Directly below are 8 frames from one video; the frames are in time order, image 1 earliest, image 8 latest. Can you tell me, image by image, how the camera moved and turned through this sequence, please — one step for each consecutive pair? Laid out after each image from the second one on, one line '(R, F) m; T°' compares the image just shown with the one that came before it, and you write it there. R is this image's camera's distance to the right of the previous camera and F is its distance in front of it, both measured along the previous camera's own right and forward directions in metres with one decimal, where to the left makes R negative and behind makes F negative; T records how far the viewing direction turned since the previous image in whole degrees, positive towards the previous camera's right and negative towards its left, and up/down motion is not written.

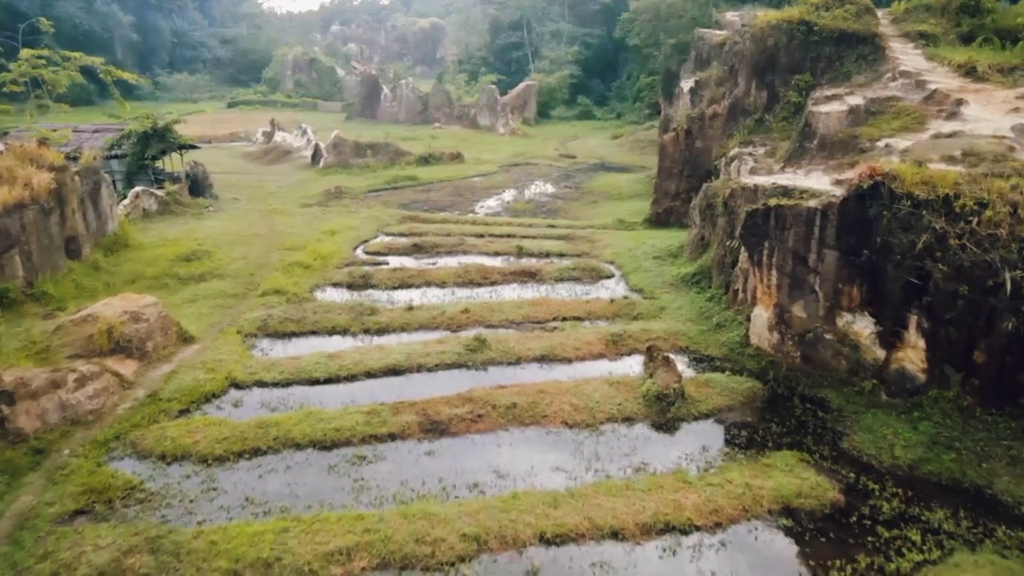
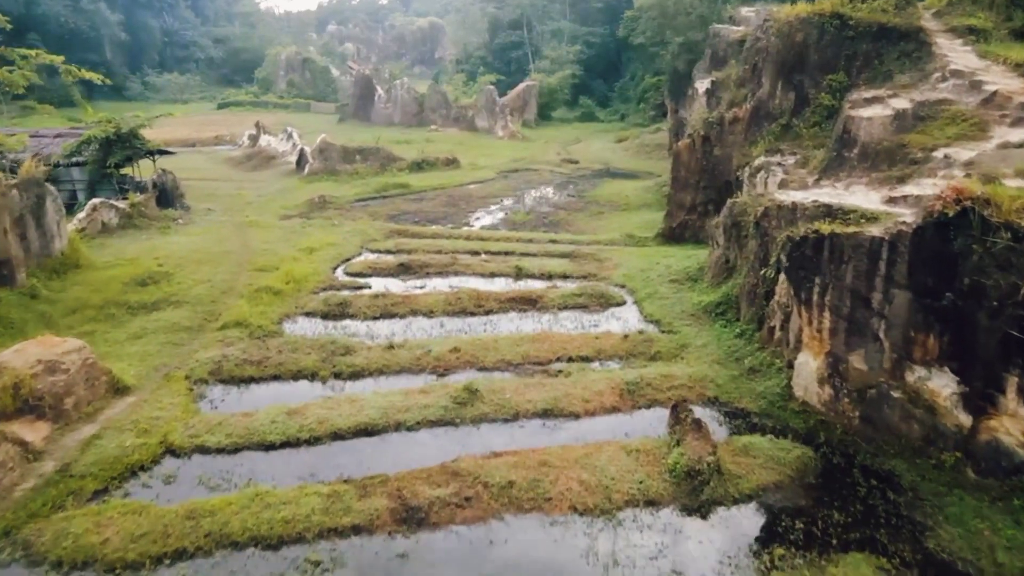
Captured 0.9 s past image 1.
(+0.1, +2.1) m; 0°
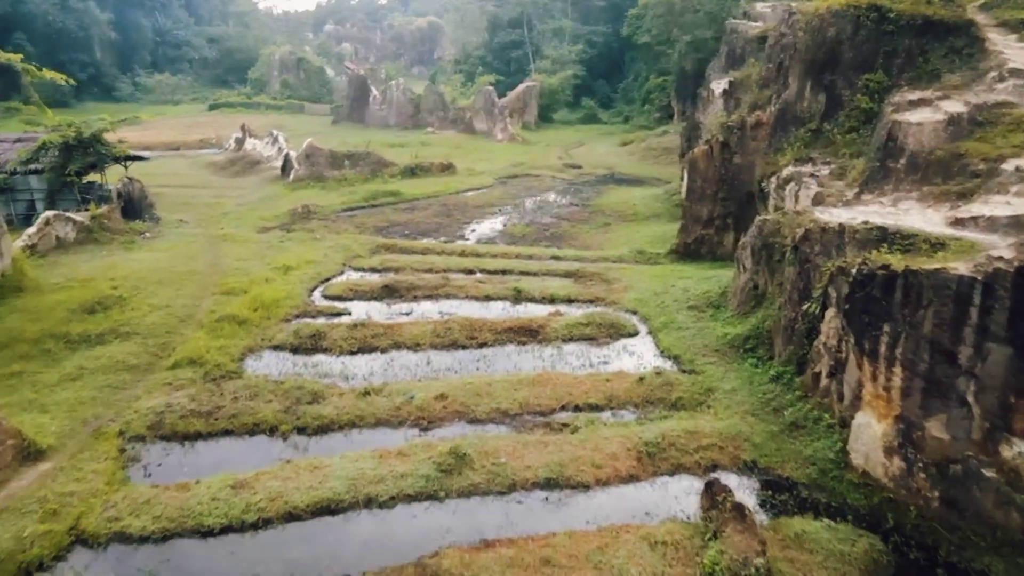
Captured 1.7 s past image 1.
(+0.1, +1.9) m; 0°
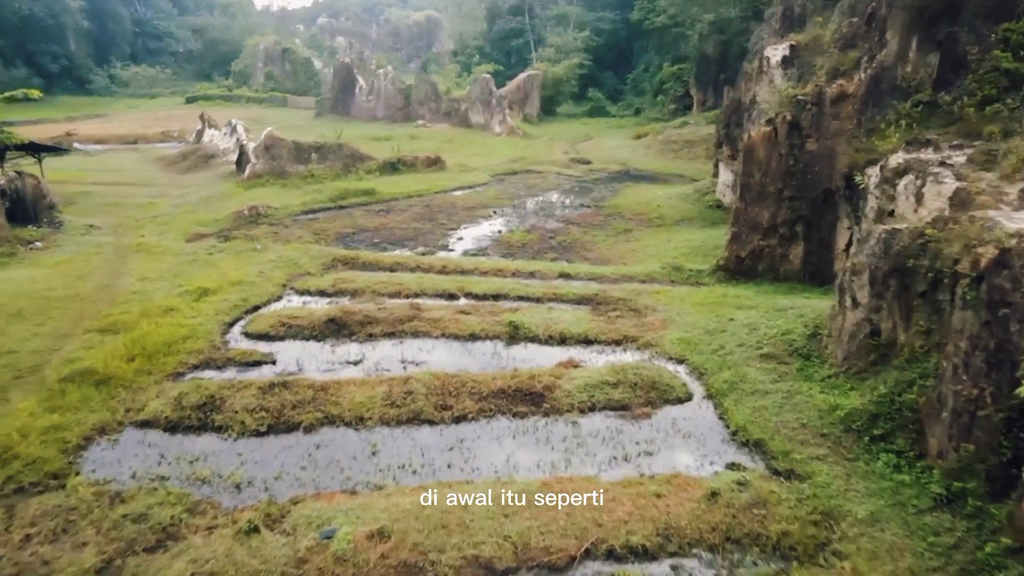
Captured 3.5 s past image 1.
(+0.1, +4.6) m; 0°
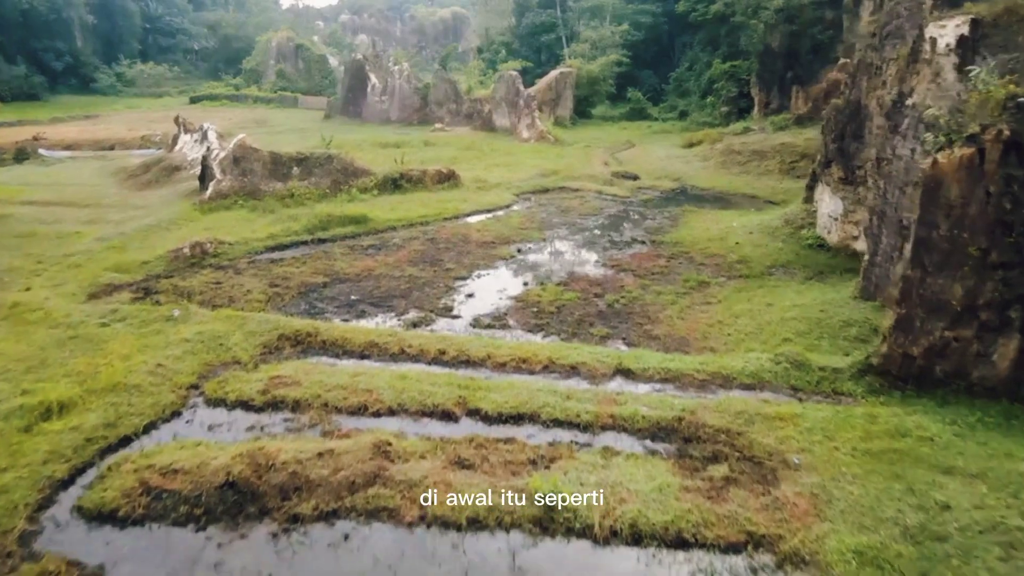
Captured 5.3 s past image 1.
(-0.1, +5.1) m; -2°
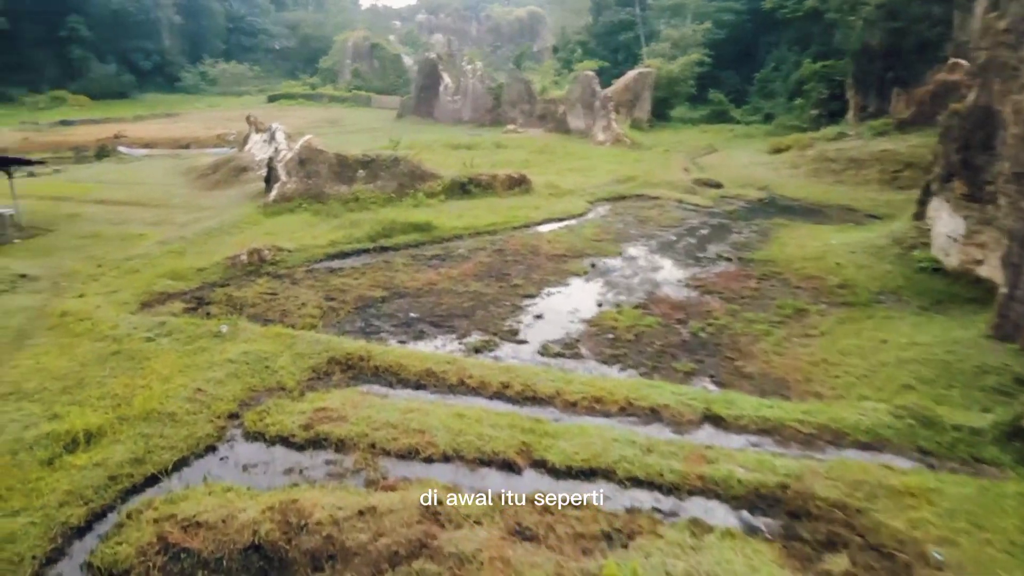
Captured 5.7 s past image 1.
(-0.1, +1.1) m; -5°
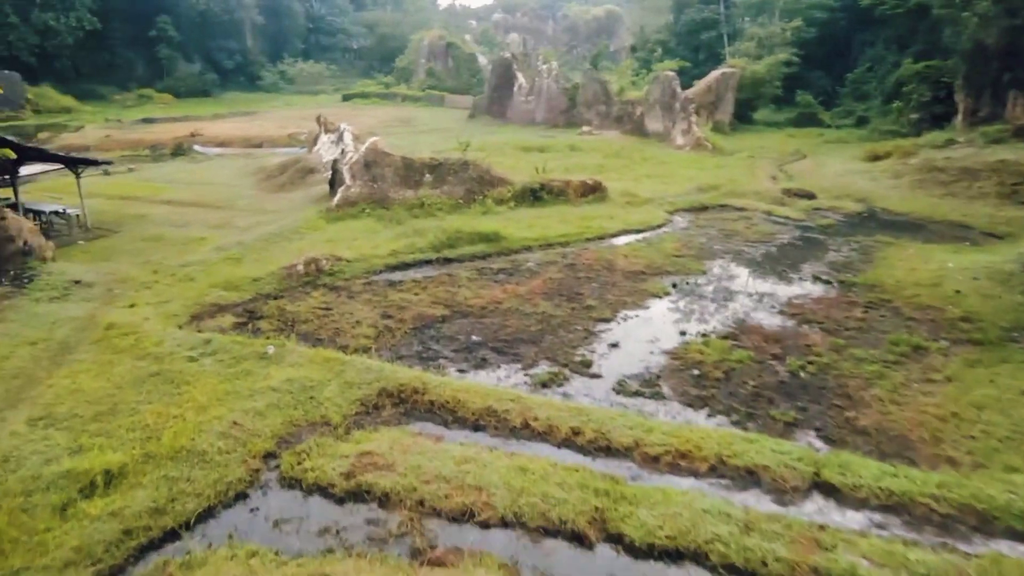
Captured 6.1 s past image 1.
(-0.1, +1.1) m; -5°
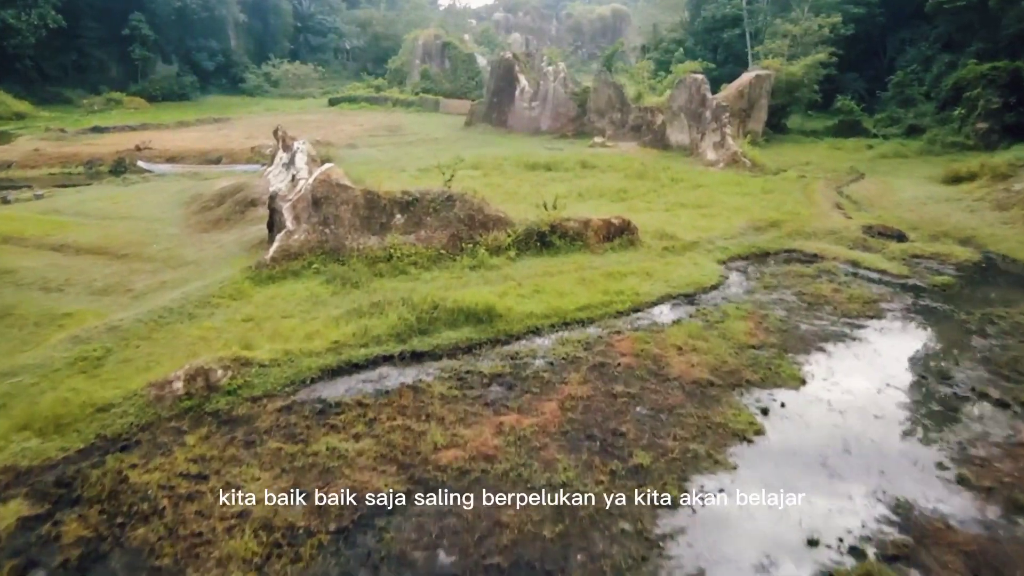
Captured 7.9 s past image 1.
(0.0, +4.8) m; 0°
